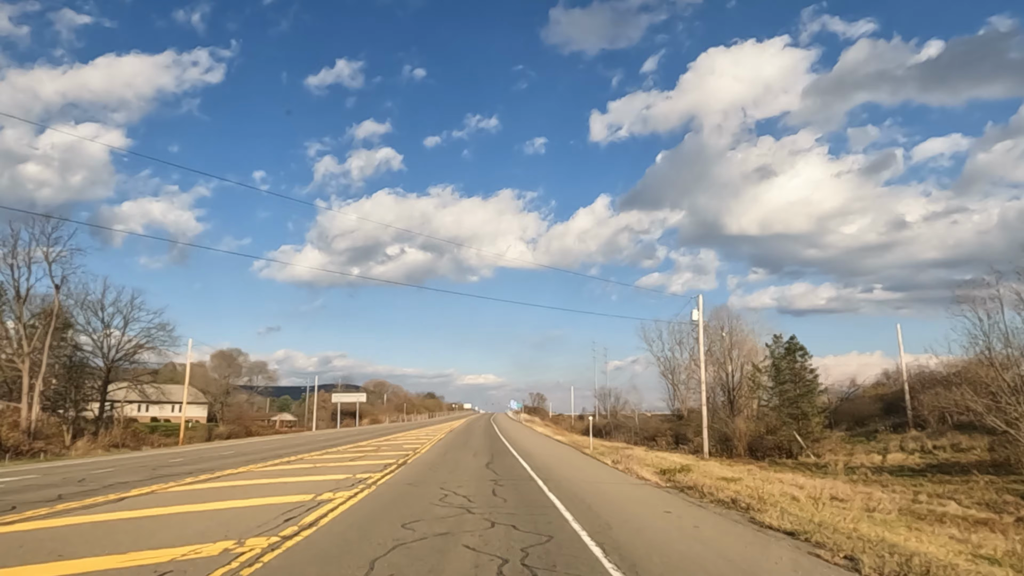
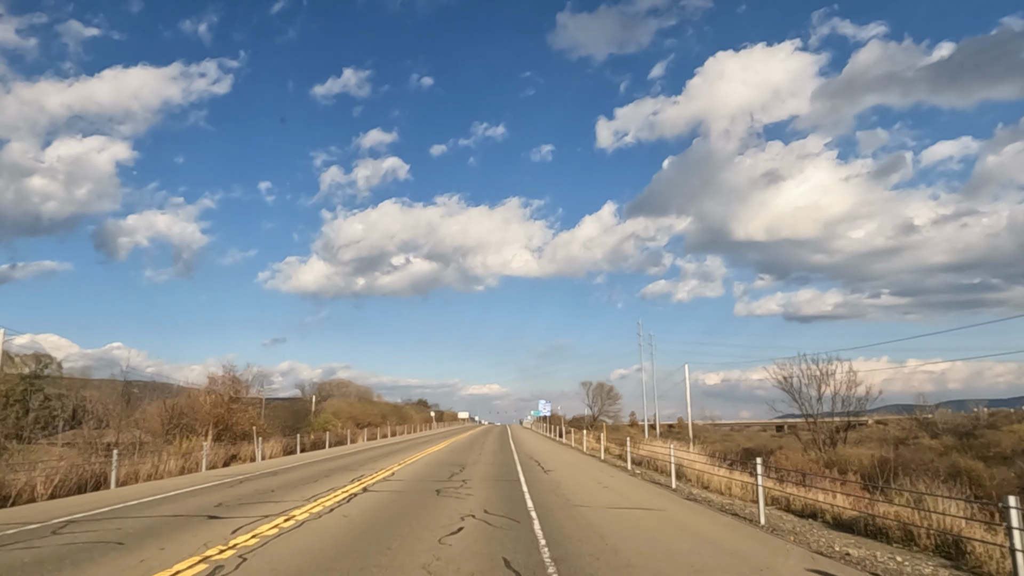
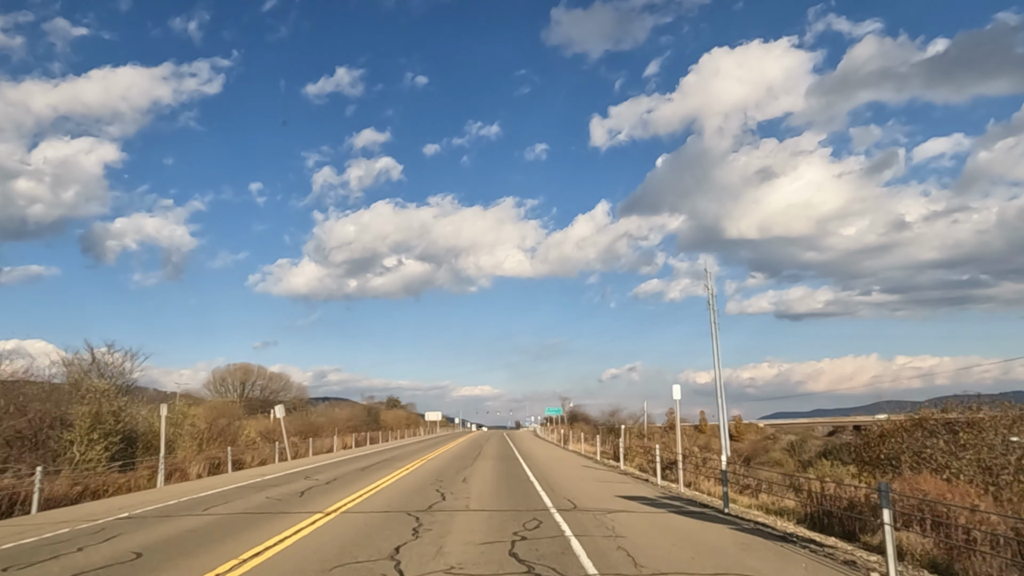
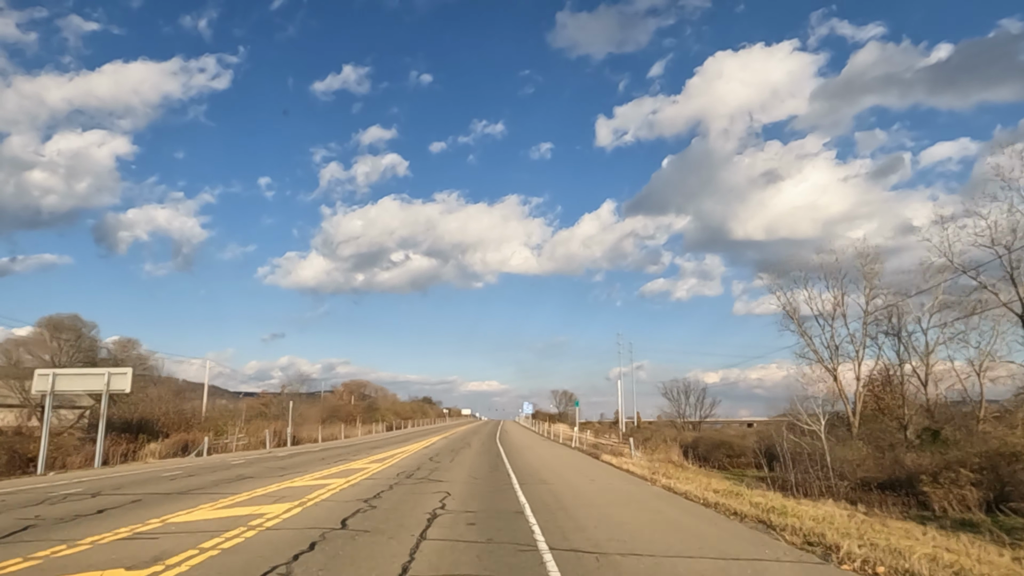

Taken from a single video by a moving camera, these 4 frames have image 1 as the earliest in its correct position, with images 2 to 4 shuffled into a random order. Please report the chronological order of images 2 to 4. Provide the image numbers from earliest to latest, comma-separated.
4, 2, 3
